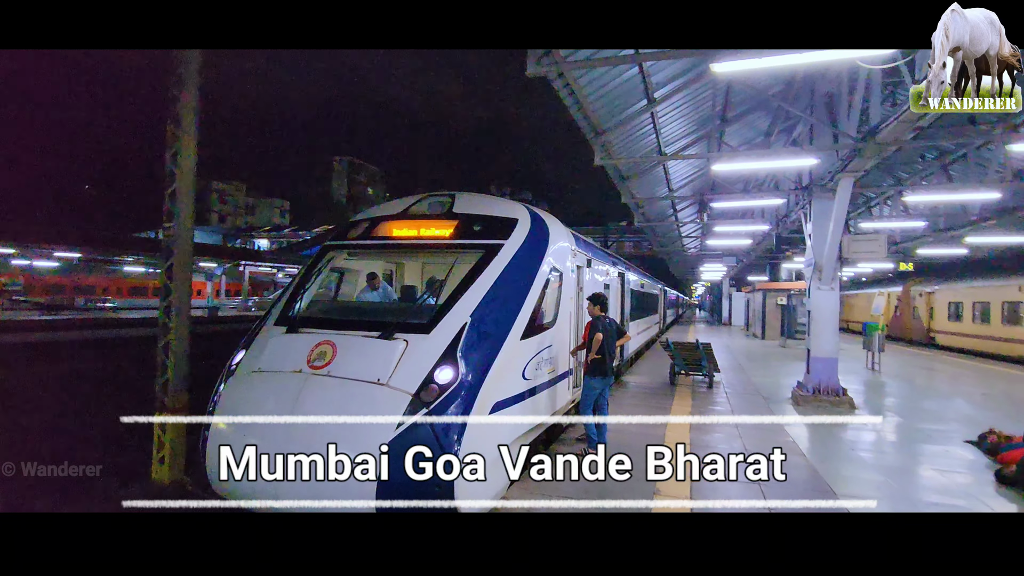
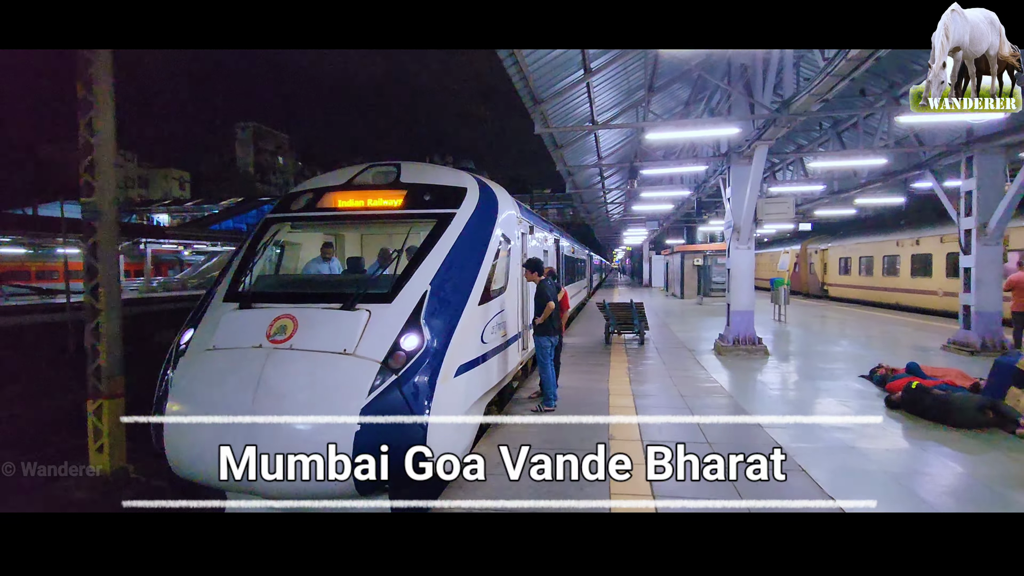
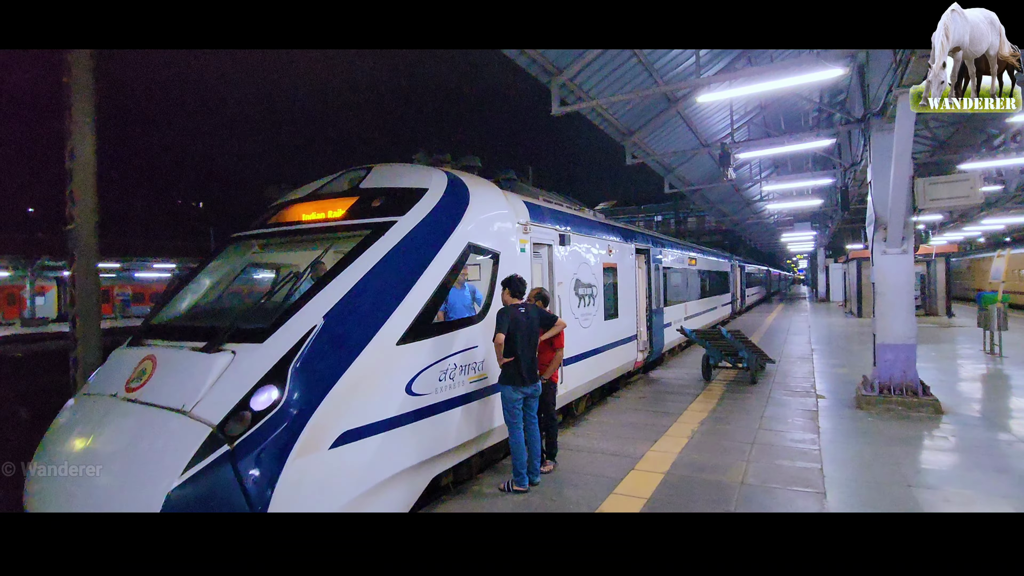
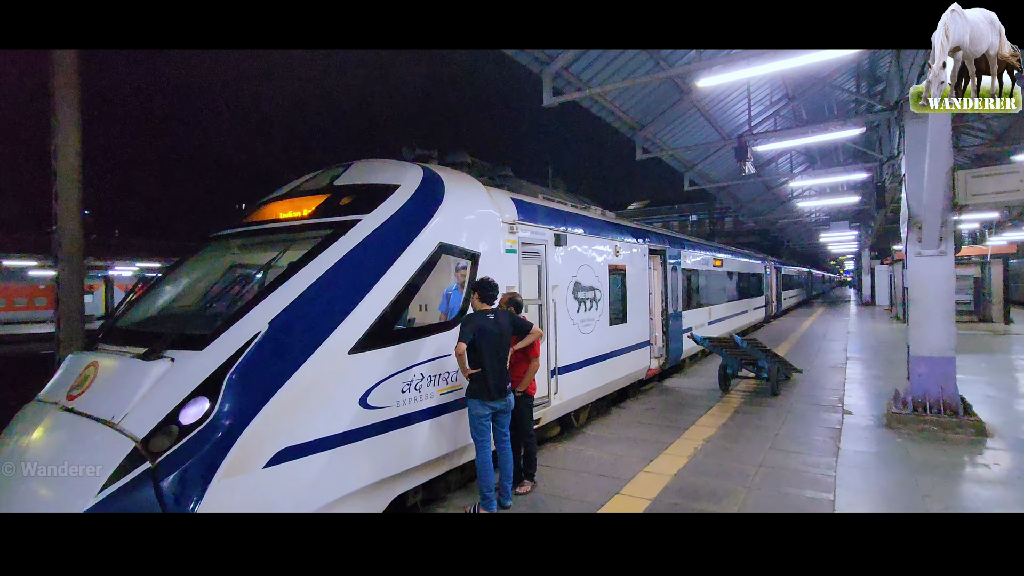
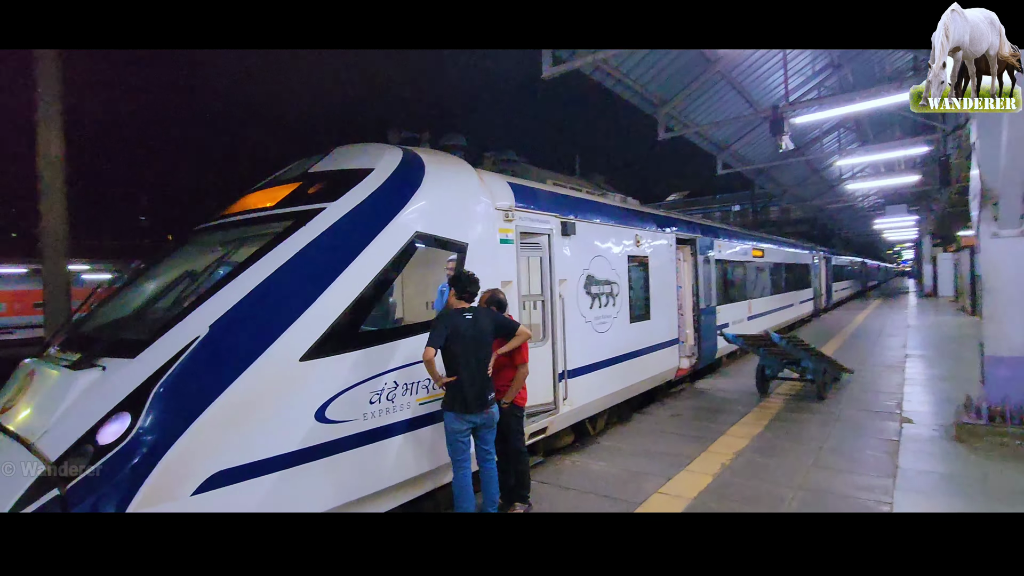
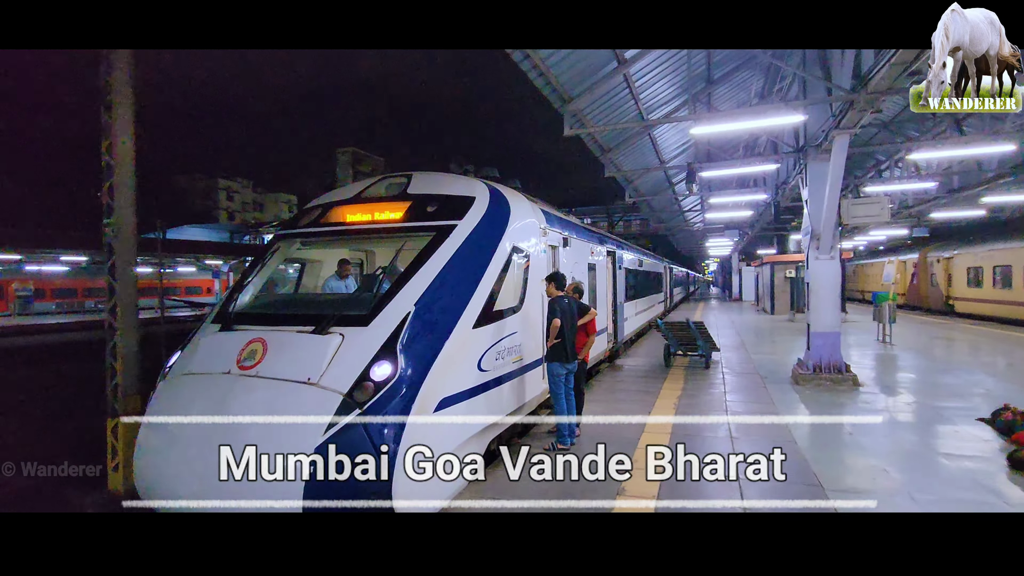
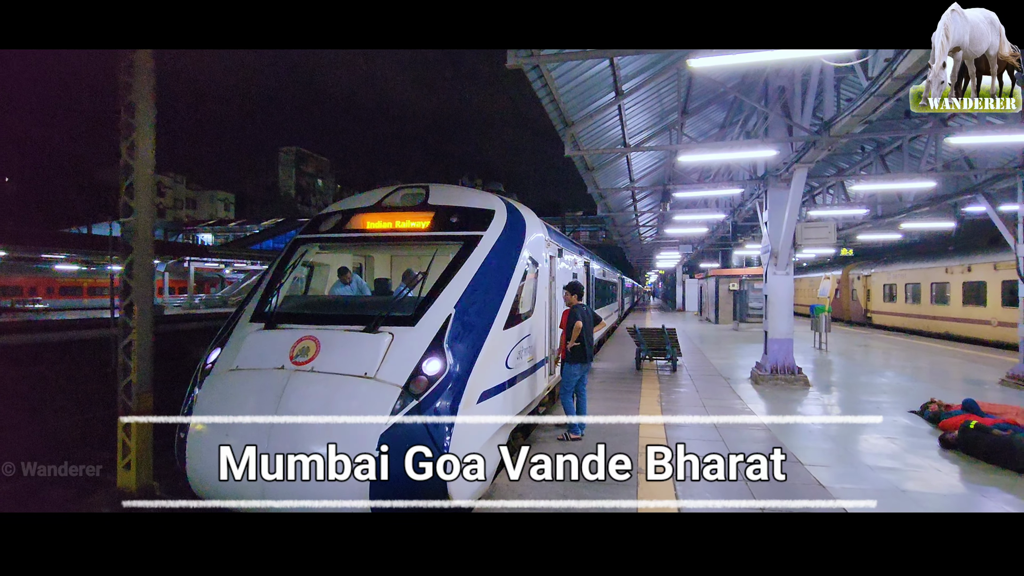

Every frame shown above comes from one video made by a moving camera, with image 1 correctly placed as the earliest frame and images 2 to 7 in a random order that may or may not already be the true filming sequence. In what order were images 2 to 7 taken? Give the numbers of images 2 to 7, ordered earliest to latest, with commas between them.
7, 2, 6, 3, 4, 5
